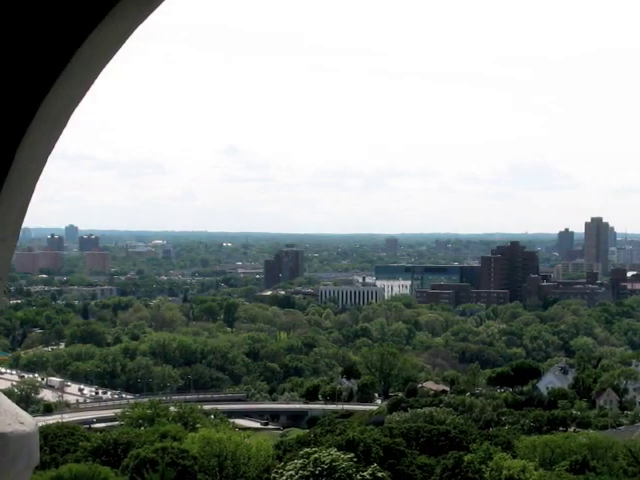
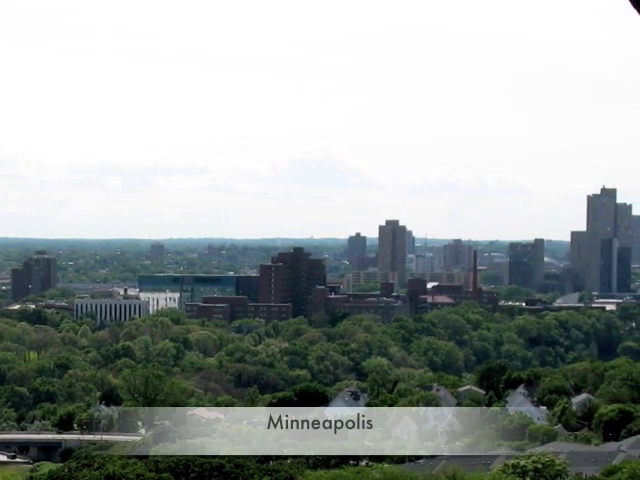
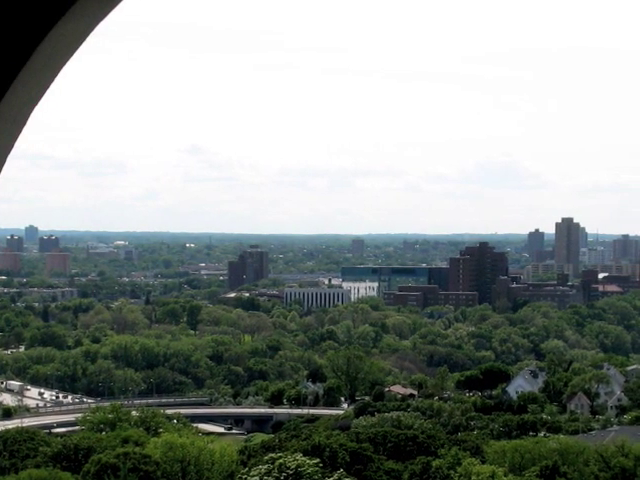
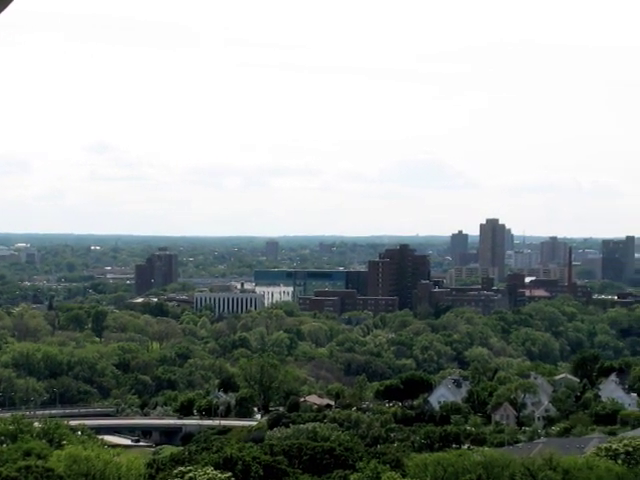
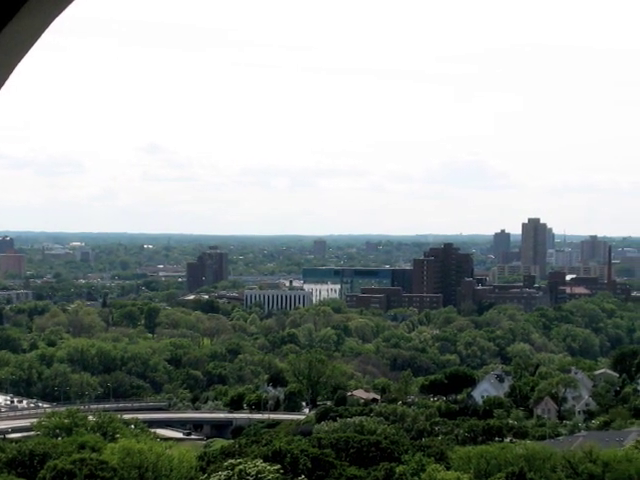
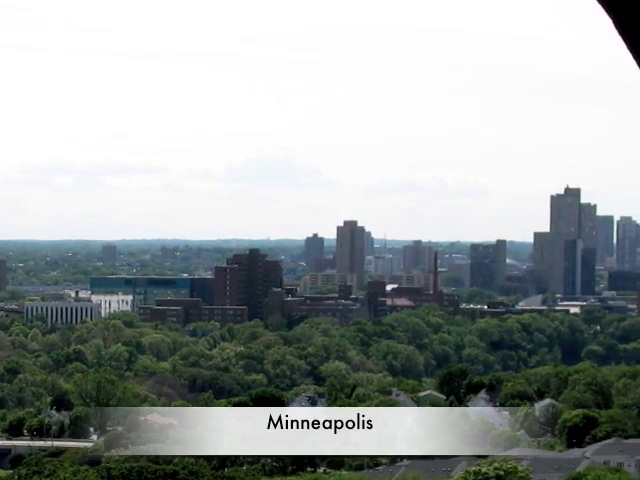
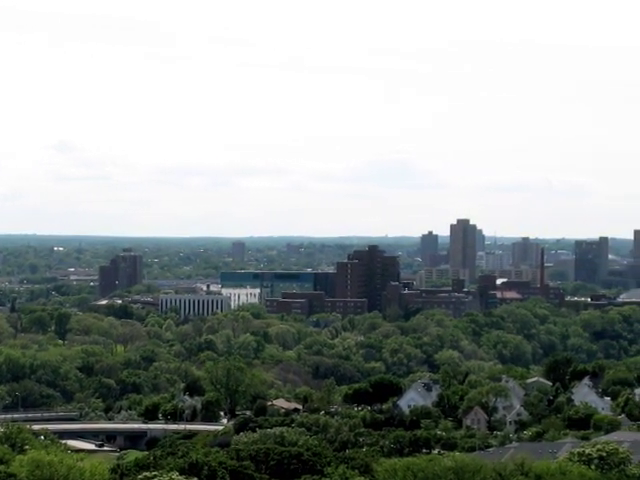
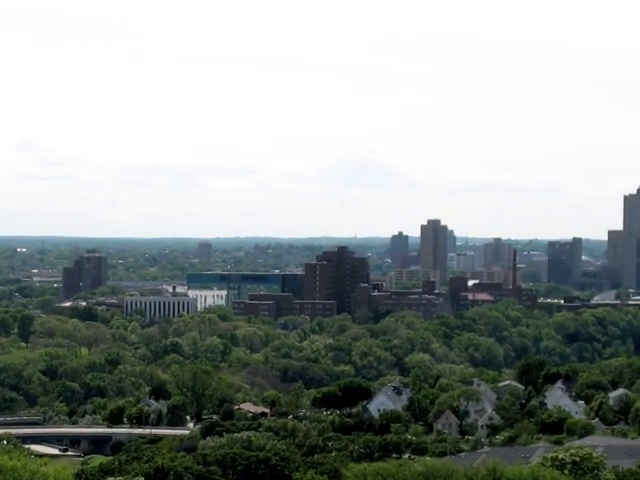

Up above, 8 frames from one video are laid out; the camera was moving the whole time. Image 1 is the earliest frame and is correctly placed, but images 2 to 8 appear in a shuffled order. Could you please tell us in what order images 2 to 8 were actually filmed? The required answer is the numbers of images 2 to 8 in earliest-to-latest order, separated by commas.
3, 5, 4, 7, 8, 2, 6
